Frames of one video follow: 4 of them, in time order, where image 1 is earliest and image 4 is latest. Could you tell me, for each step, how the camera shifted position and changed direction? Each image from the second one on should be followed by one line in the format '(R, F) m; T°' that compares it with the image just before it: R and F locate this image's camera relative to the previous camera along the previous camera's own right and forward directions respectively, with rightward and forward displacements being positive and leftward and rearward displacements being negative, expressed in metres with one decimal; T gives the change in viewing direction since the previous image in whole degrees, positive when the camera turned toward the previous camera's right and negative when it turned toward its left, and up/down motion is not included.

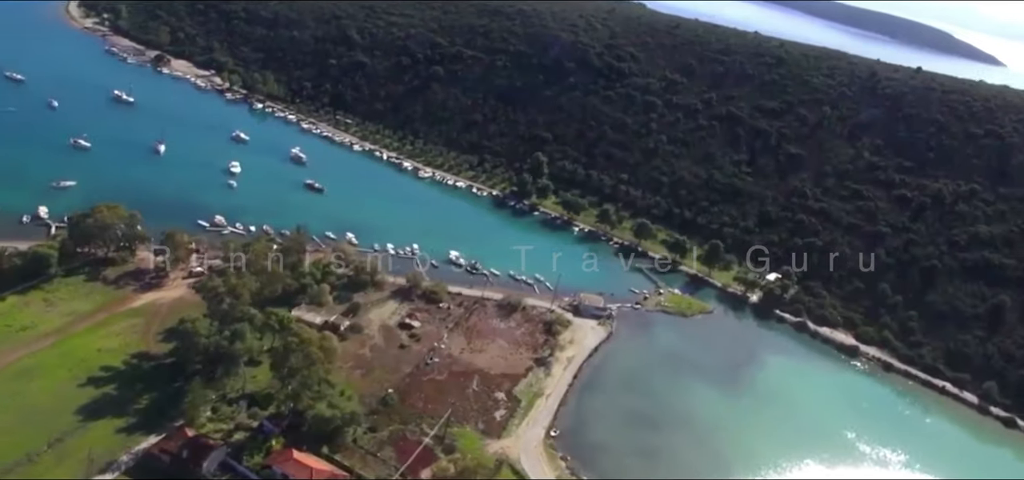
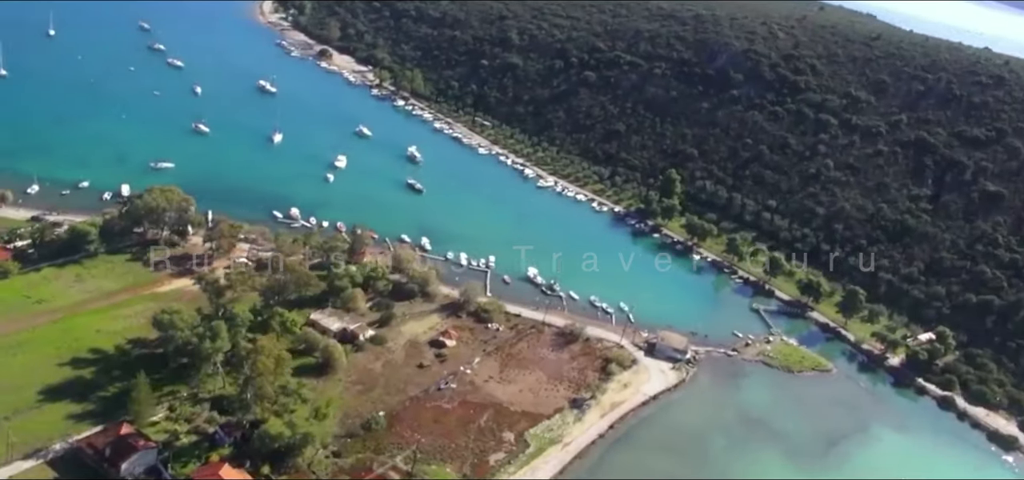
(+7.5, +5.3) m; -16°
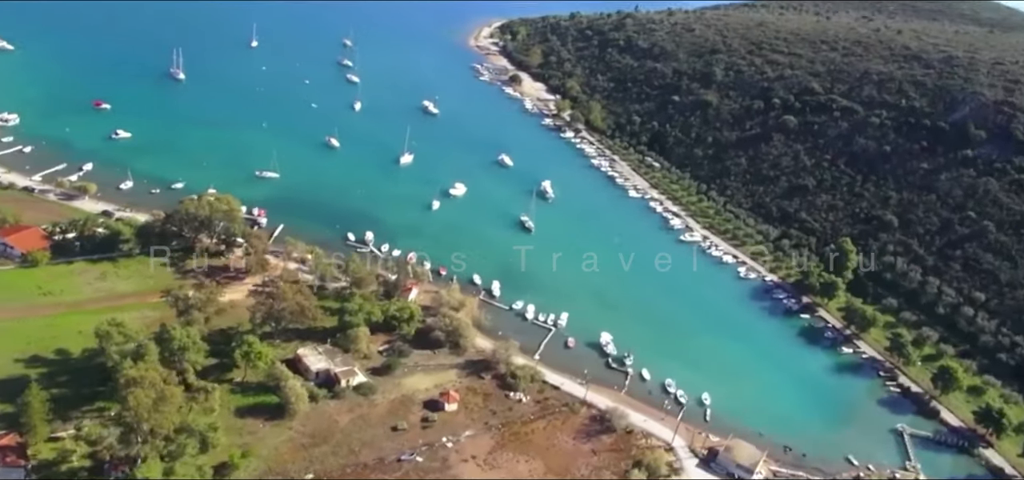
(+9.3, +7.5) m; -20°
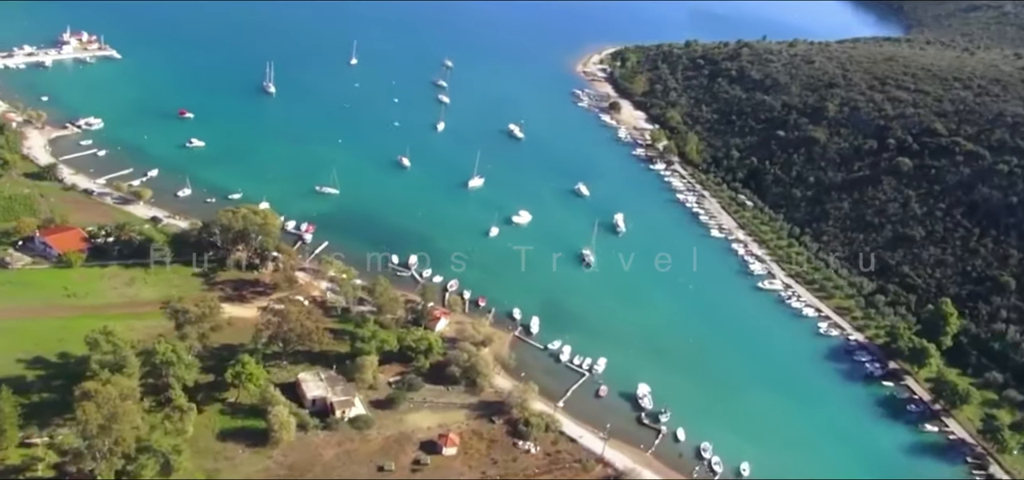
(+4.1, +2.8) m; -9°
